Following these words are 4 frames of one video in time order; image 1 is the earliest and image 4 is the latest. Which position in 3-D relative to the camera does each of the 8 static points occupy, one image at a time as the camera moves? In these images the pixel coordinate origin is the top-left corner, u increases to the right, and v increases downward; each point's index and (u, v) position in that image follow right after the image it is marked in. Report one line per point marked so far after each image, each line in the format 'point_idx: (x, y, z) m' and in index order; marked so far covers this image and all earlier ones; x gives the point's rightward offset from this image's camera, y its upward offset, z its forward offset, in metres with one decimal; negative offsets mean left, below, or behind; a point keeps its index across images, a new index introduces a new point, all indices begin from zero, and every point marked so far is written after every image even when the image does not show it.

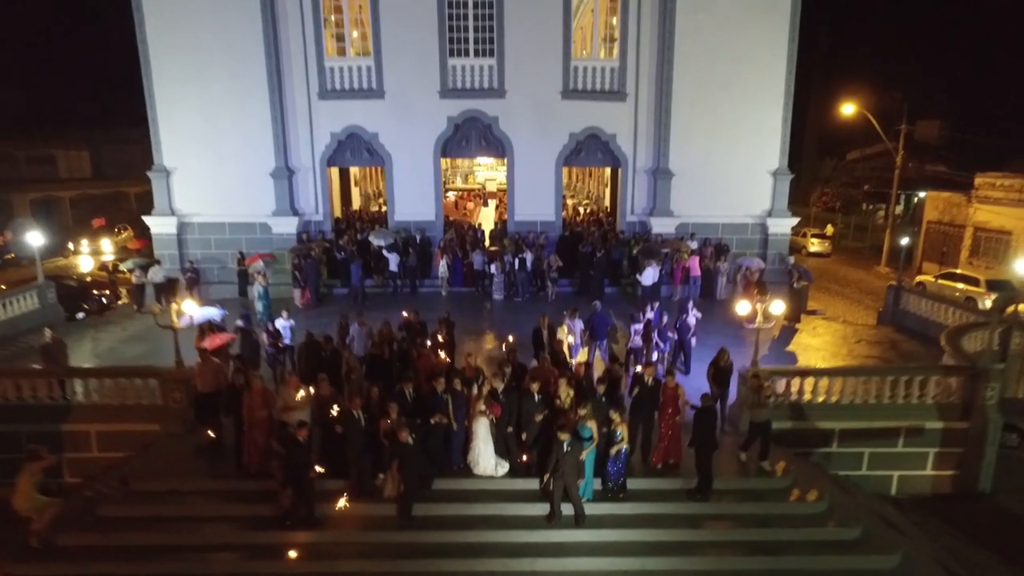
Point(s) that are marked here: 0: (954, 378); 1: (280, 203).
0: (+7.7, -1.6, +10.4) m
1: (-7.1, +2.6, +18.3) m
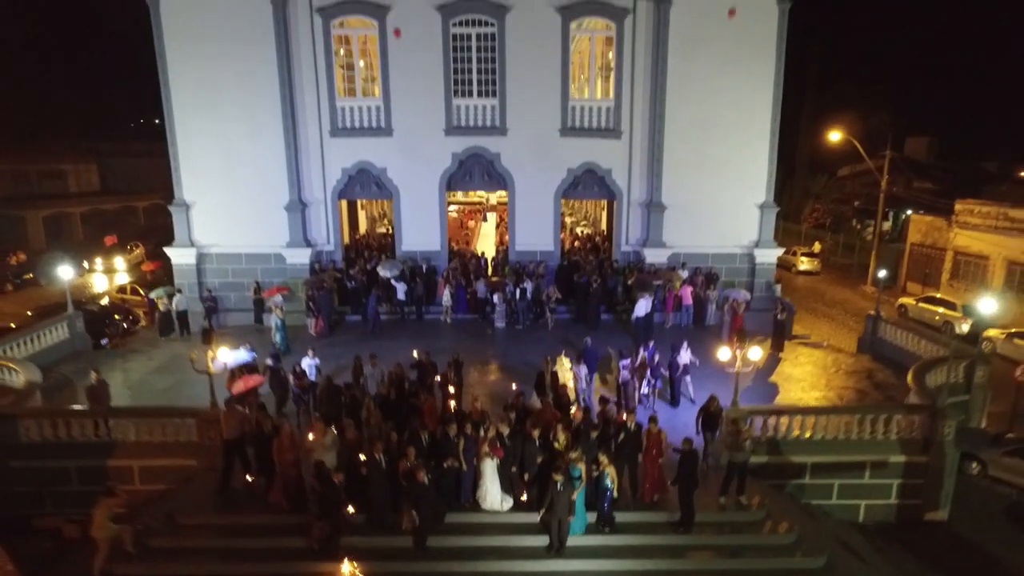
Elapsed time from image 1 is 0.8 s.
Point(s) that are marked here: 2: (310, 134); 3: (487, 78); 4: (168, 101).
0: (+7.7, -2.5, +11.4) m
1: (-7.1, +1.7, +19.3) m
2: (-6.5, +5.0, +19.3) m
3: (-0.8, +6.7, +19.2) m
4: (-10.7, +5.8, +18.6) m
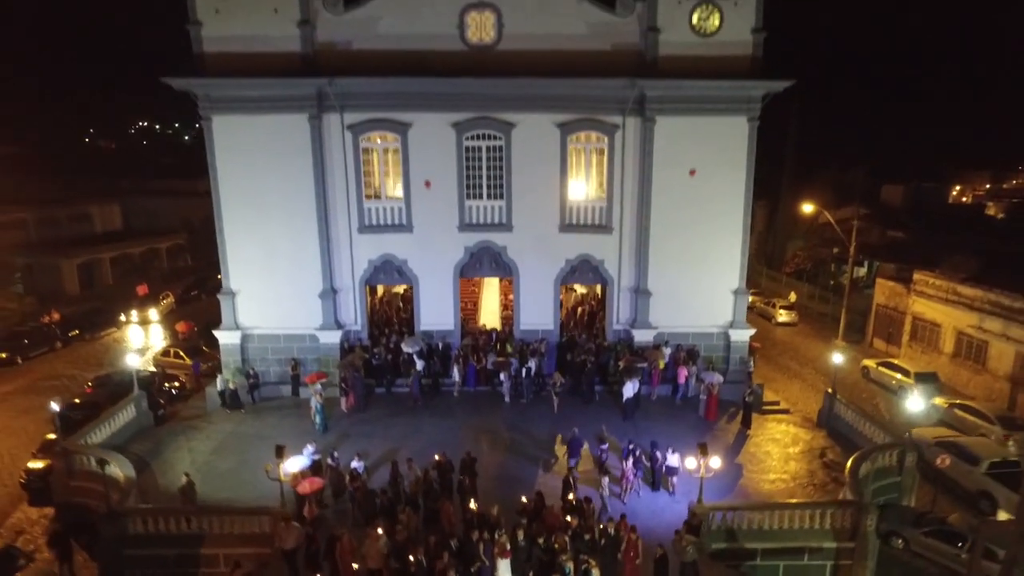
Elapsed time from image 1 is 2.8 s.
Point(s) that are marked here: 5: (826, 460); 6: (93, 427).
0: (+7.9, -5.3, +14.3) m
1: (-6.9, -1.1, +22.1) m
2: (-6.3, +2.1, +22.0) m
3: (-0.6, +3.9, +22.0) m
4: (-10.5, +3.0, +21.4) m
5: (+9.6, -5.2, +18.3) m
6: (-12.7, -4.2, +18.2) m
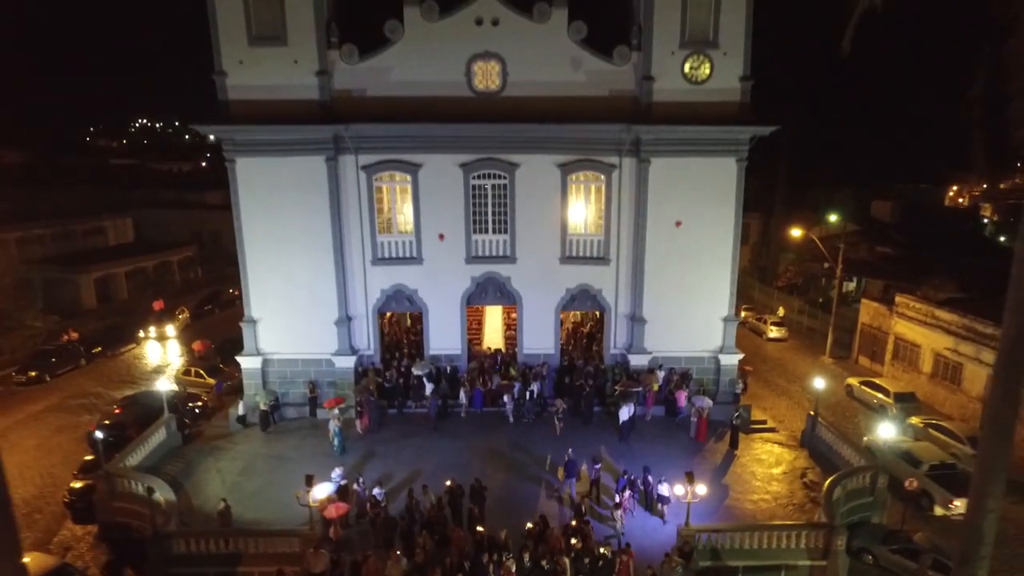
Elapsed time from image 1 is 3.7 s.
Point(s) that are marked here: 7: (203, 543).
0: (+8.1, -6.5, +15.8) m
1: (-6.7, -2.3, +23.6) m
2: (-6.2, +1.0, +23.5) m
3: (-0.5, +2.8, +23.5) m
4: (-10.4, +1.8, +22.9) m
5: (+9.7, -6.4, +19.8) m
6: (-12.6, -5.4, +19.7) m
7: (-8.0, -6.6, +15.5) m
